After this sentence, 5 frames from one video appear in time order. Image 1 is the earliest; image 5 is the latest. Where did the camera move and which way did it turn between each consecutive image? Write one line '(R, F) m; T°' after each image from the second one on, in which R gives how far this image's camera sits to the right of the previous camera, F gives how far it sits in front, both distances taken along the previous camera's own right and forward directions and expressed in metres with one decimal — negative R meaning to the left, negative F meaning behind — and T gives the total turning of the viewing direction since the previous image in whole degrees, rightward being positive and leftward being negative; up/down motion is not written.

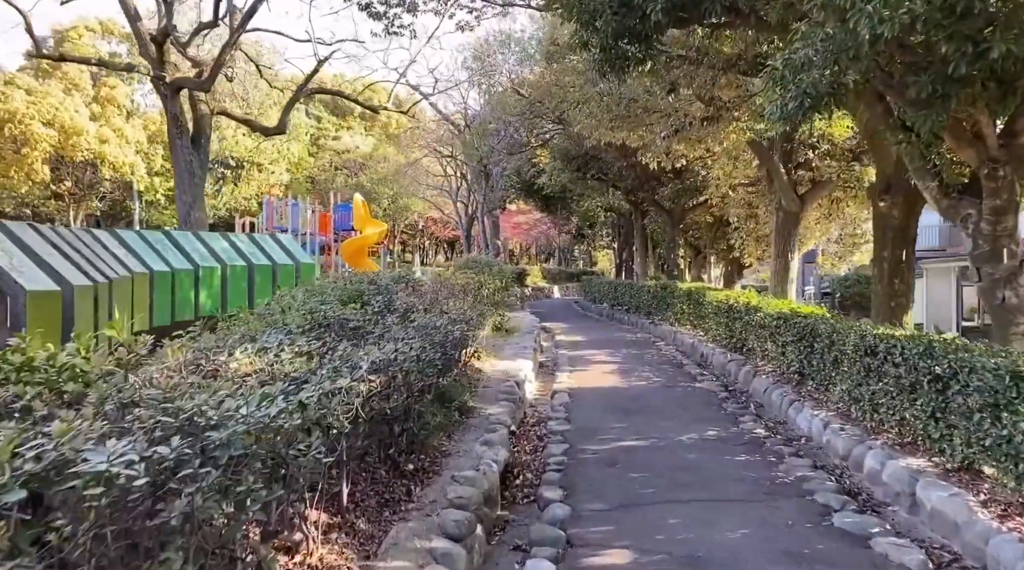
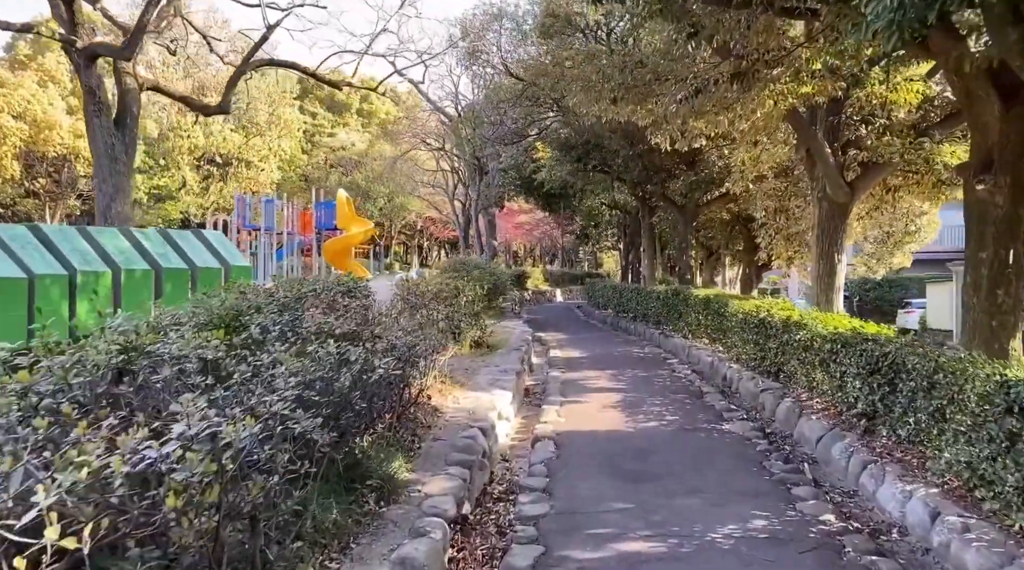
(+0.3, +2.4) m; 0°
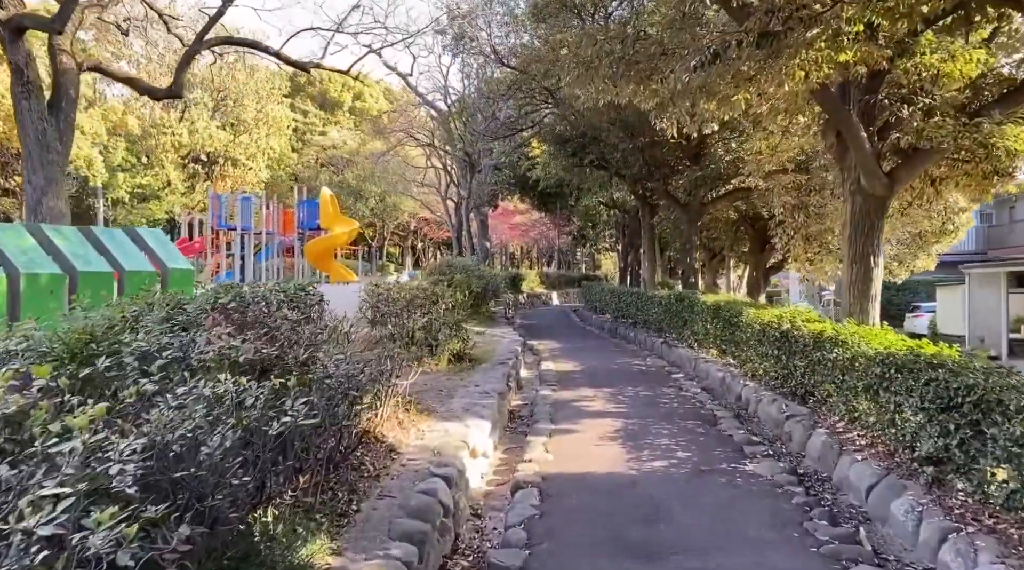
(+0.1, +1.4) m; 0°
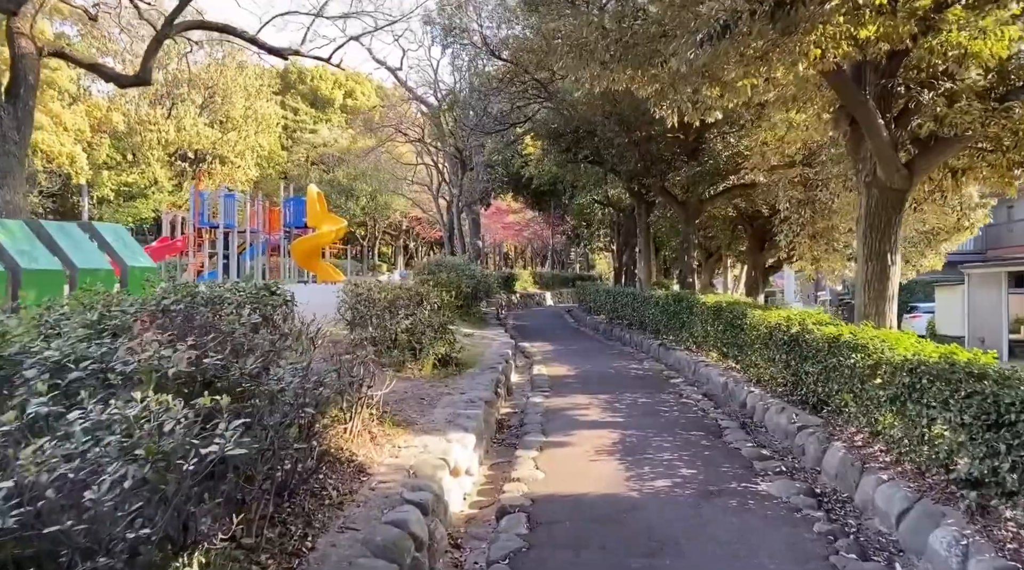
(0.0, +0.7) m; 0°
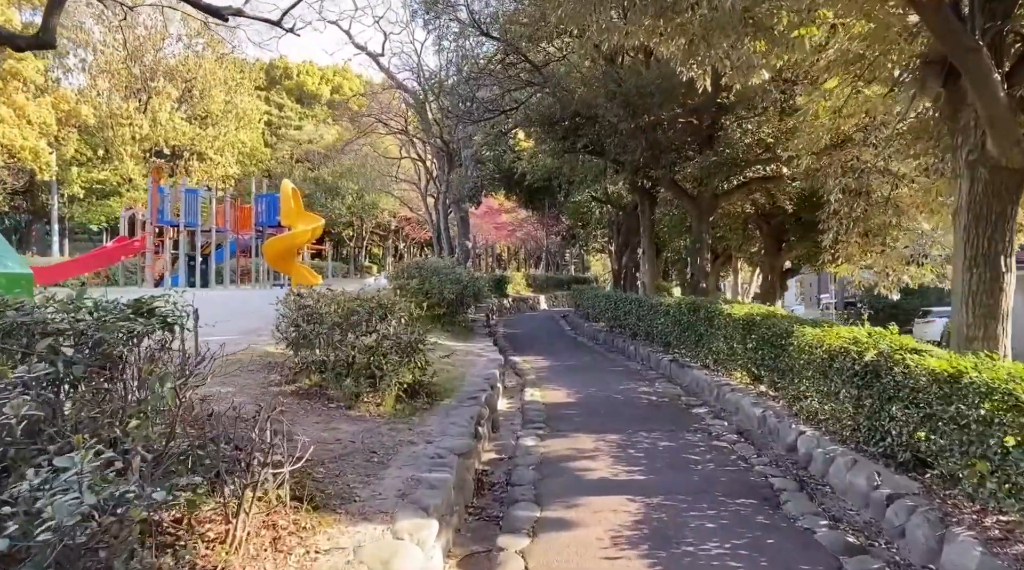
(+0.1, +2.0) m; 0°
